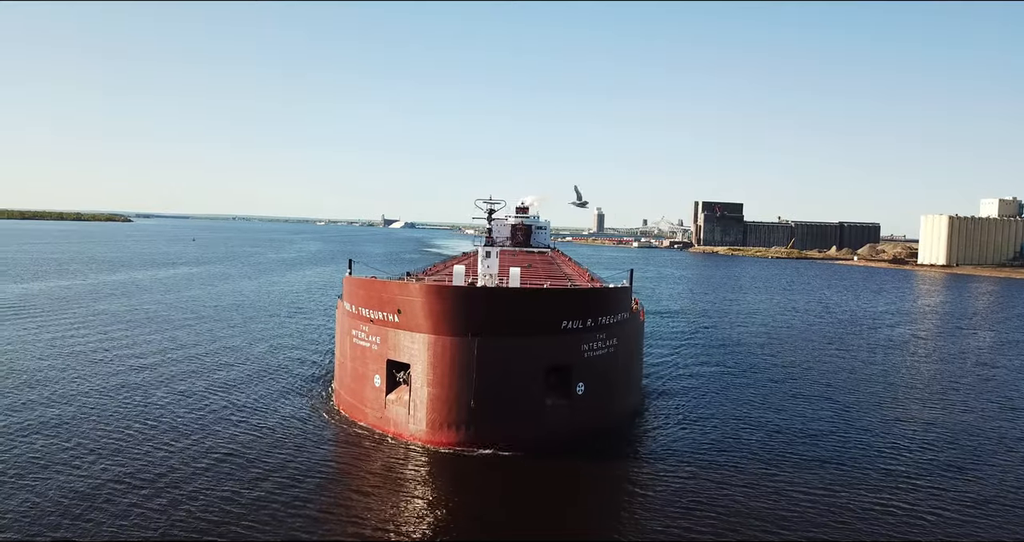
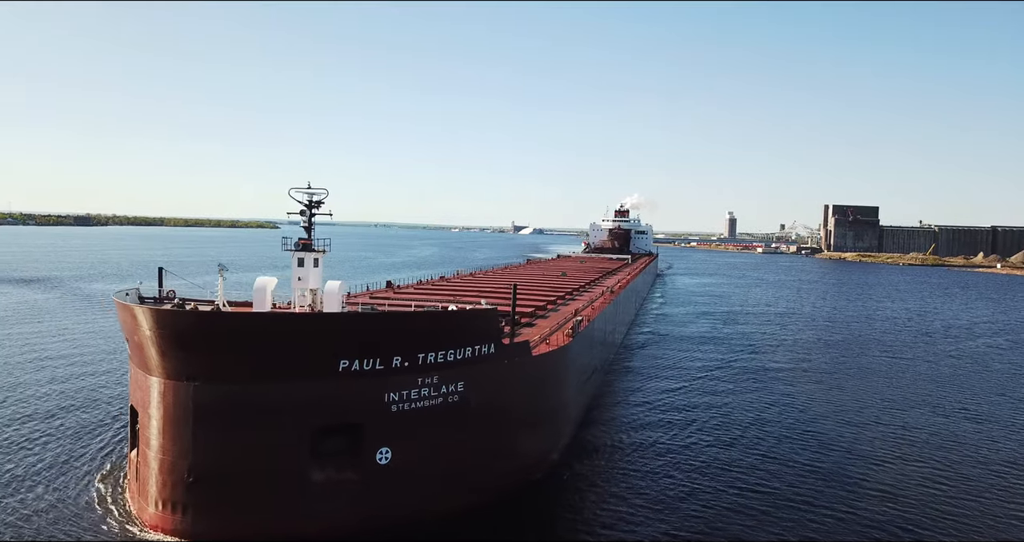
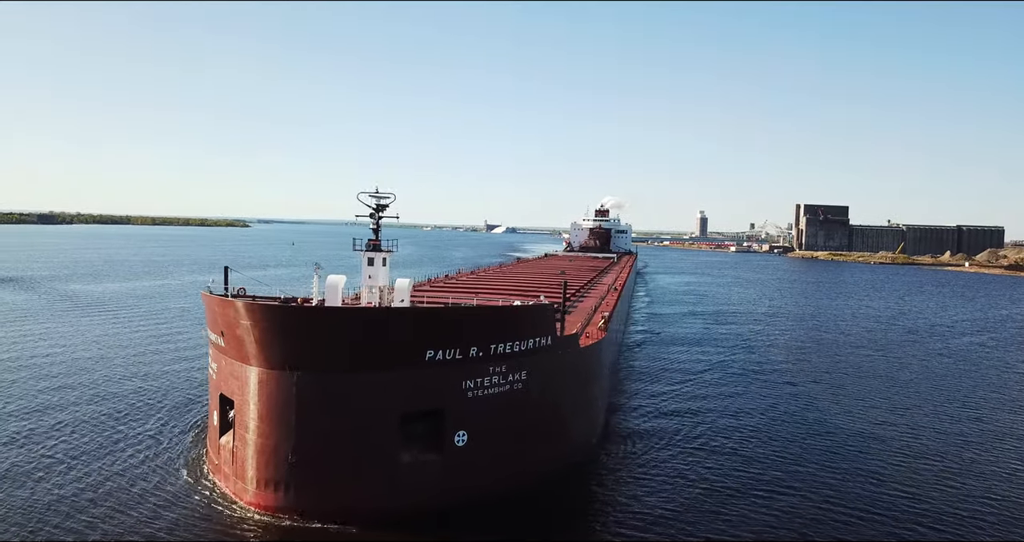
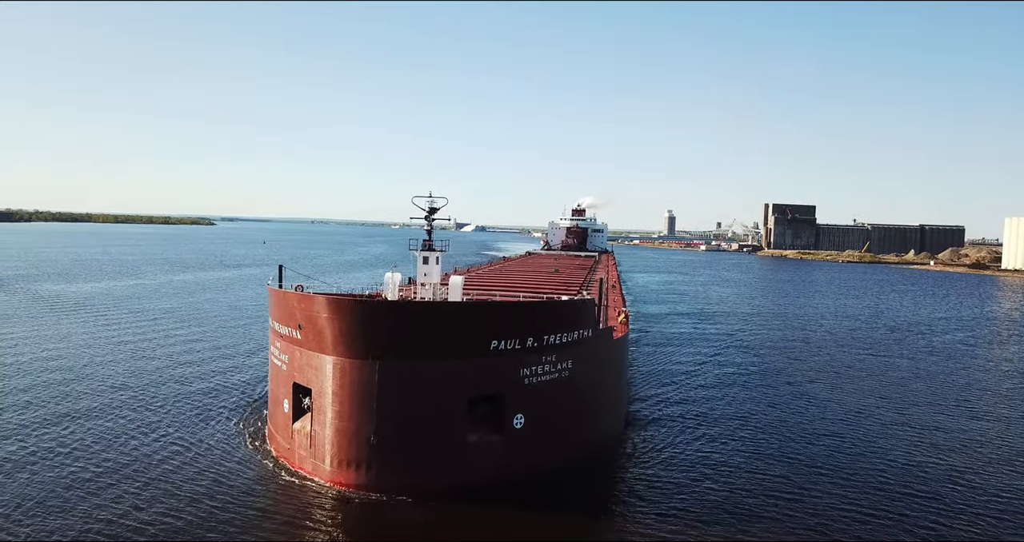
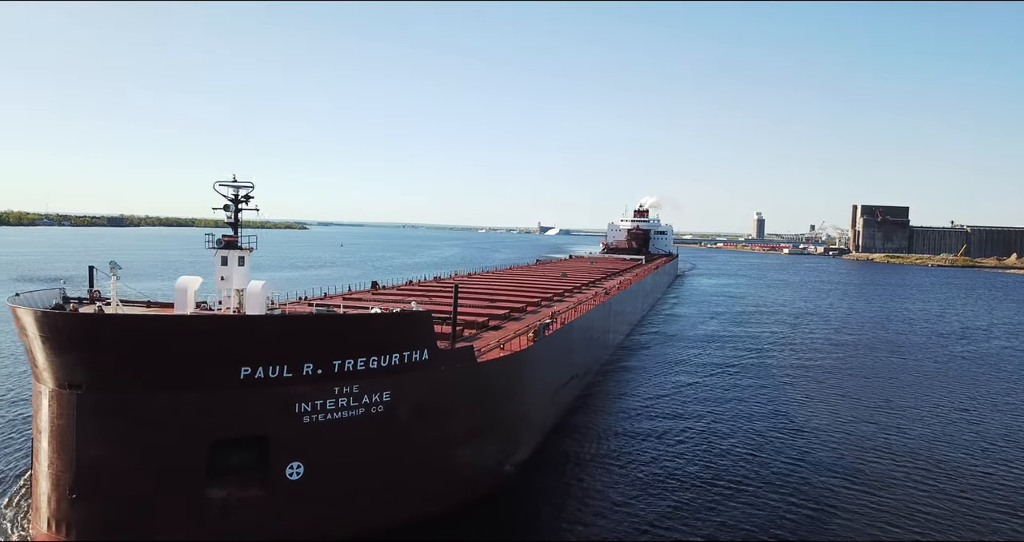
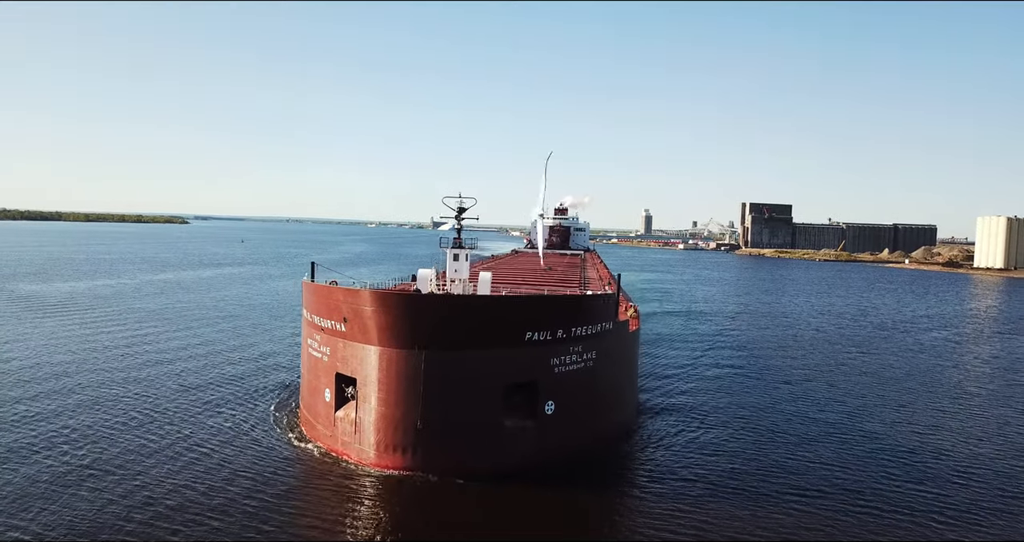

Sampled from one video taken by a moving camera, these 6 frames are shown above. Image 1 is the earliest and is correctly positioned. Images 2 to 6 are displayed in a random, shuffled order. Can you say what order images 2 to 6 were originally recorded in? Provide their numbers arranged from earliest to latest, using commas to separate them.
6, 4, 3, 2, 5
